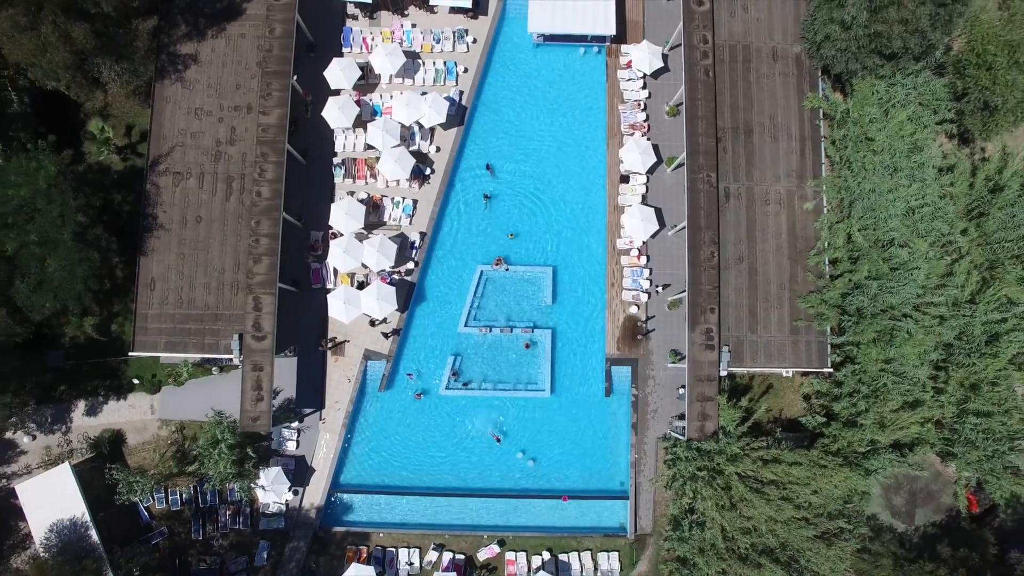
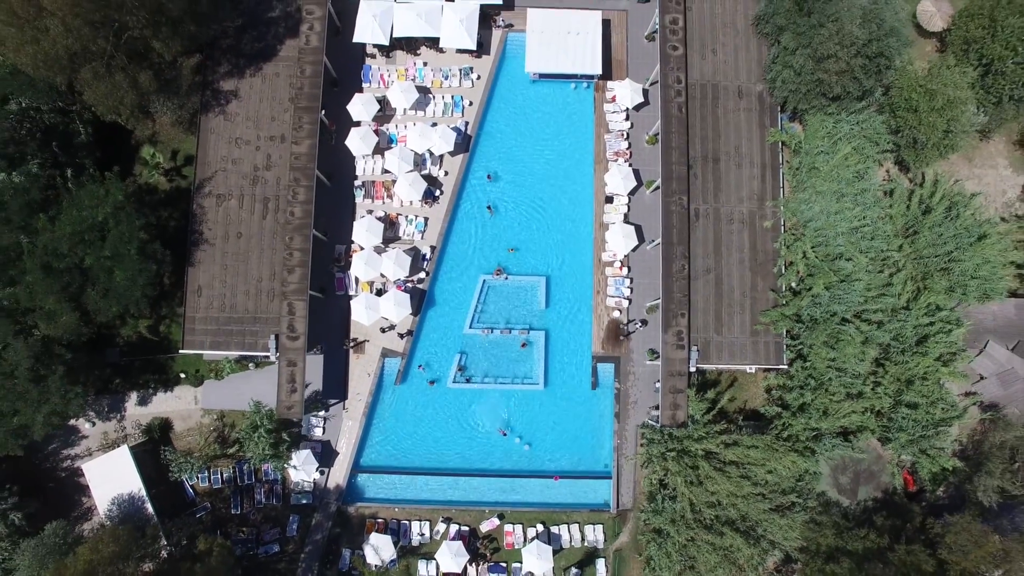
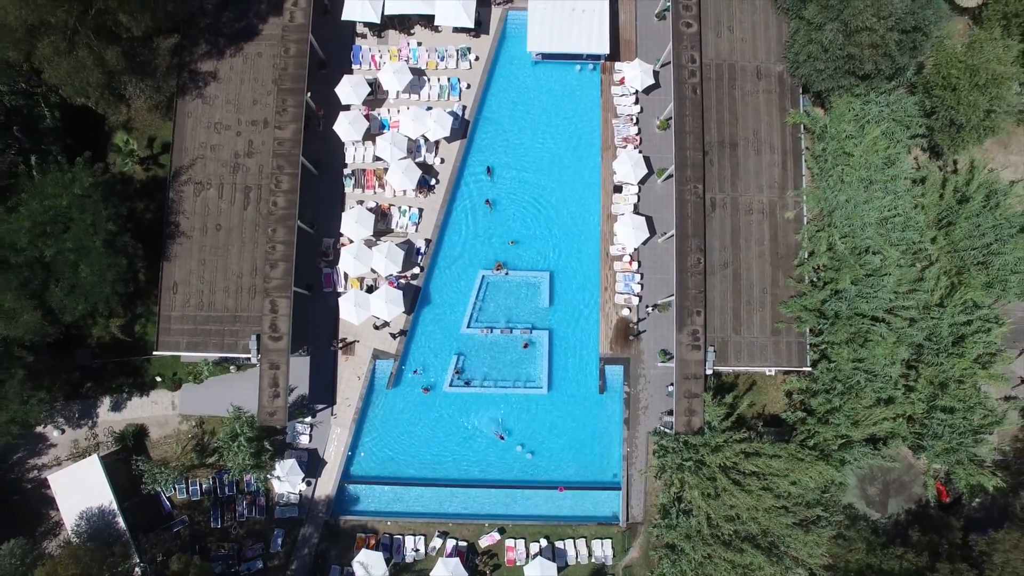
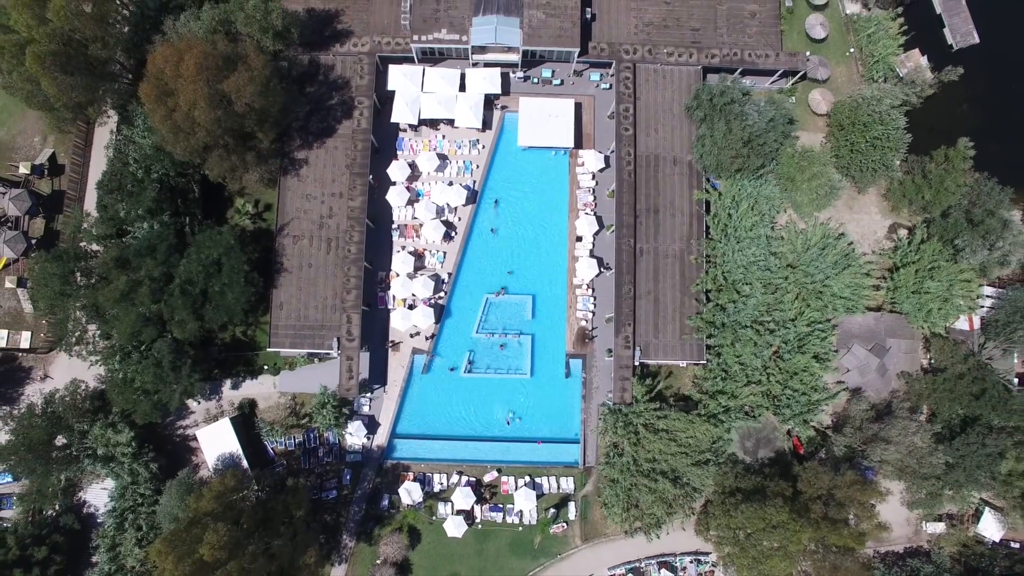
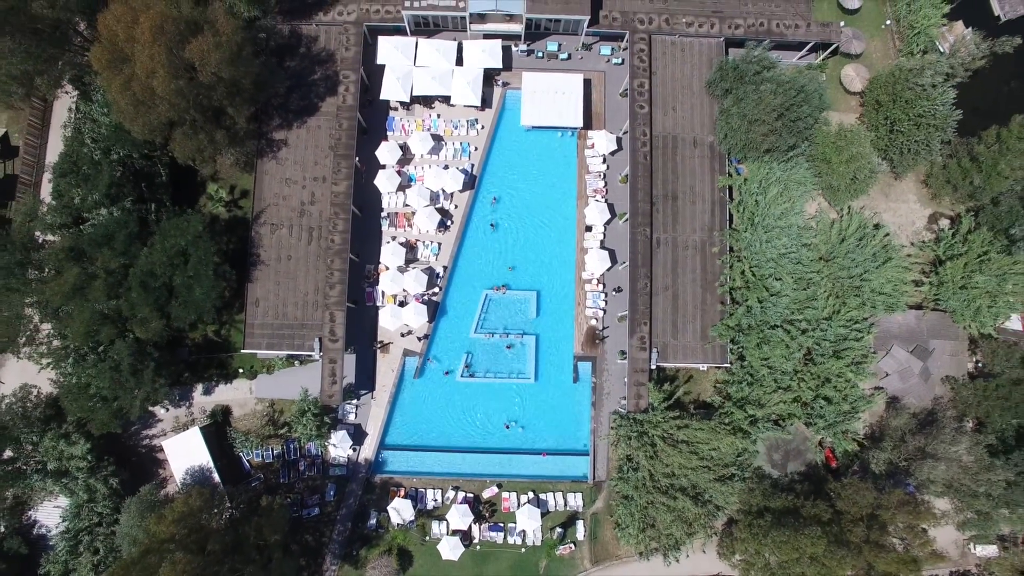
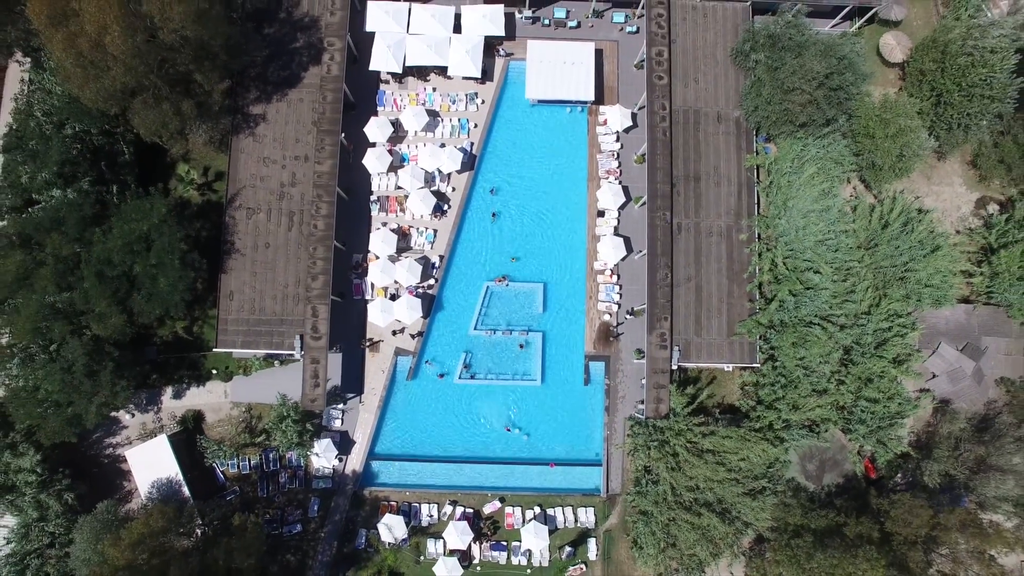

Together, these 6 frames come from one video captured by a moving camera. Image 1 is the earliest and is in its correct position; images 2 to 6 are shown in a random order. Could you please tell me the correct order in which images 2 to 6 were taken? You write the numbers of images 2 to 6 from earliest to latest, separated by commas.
3, 2, 6, 5, 4
